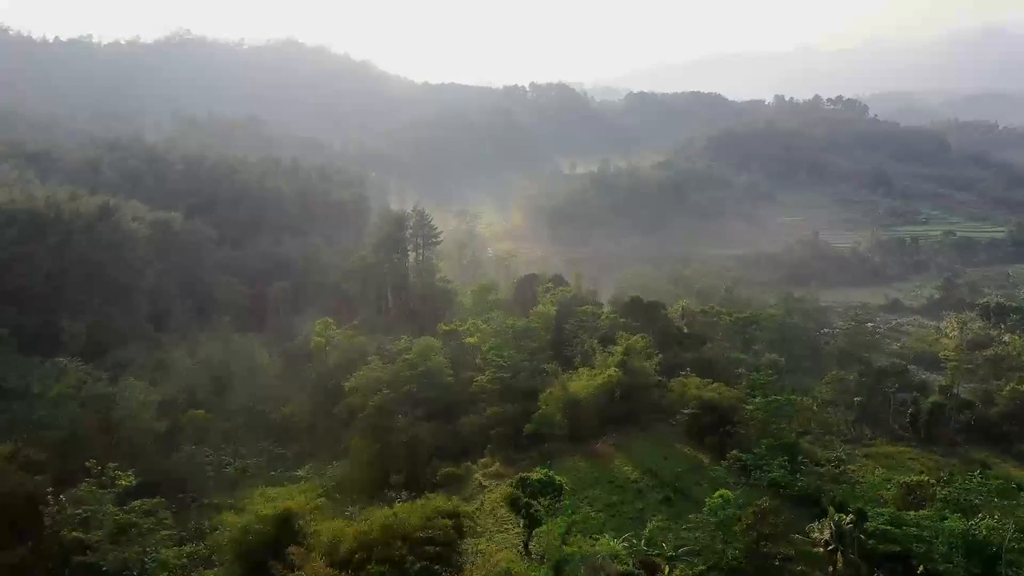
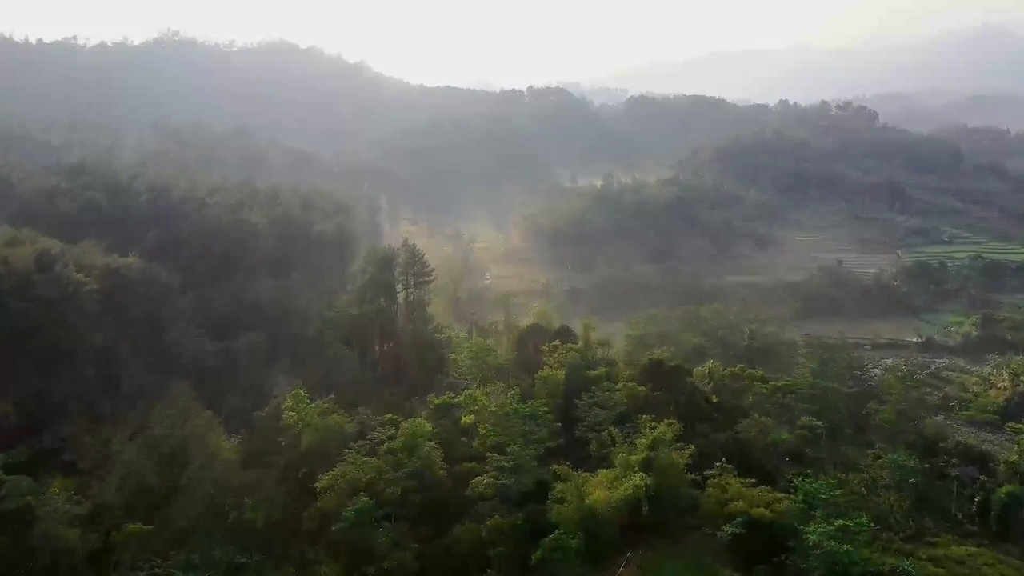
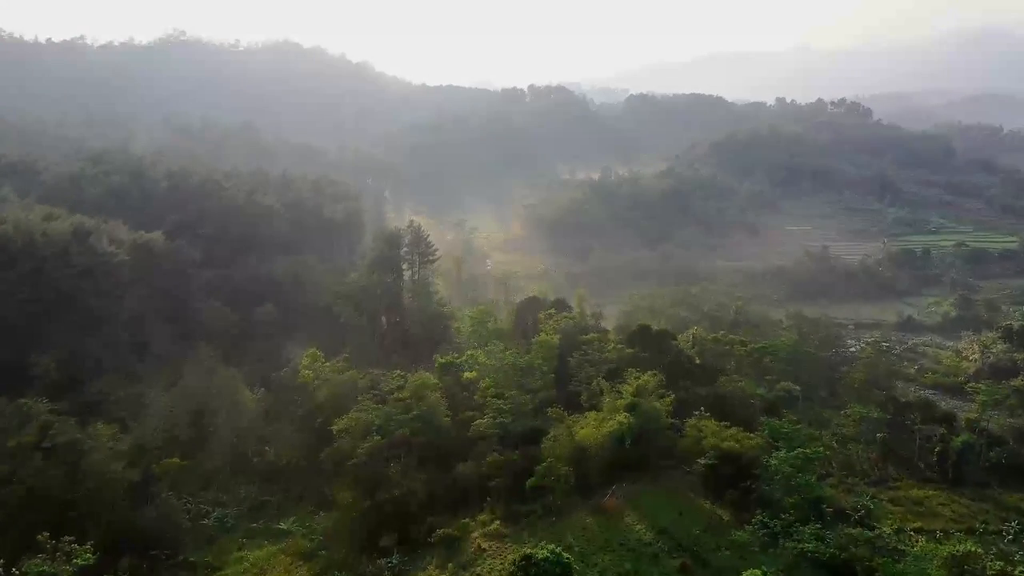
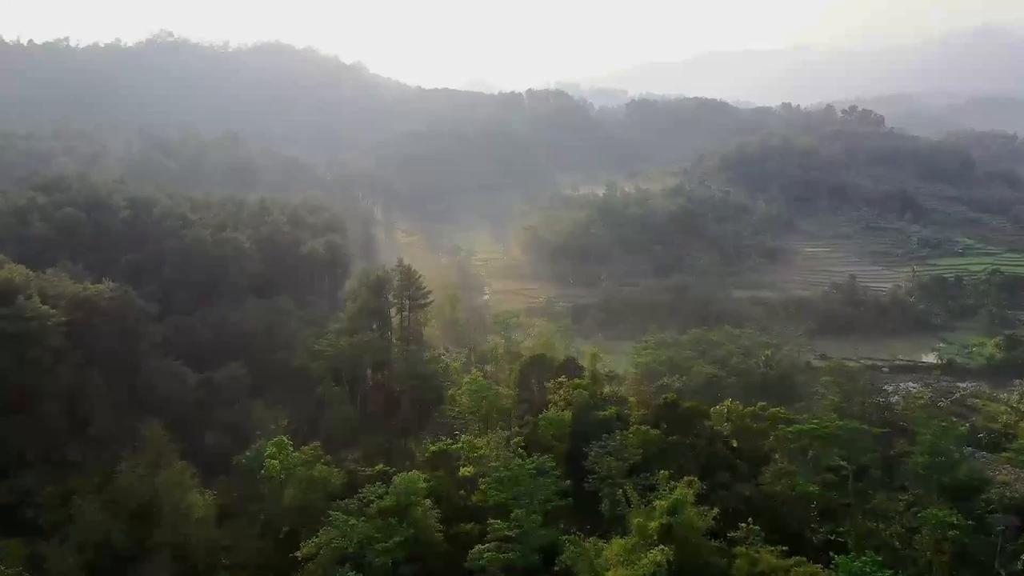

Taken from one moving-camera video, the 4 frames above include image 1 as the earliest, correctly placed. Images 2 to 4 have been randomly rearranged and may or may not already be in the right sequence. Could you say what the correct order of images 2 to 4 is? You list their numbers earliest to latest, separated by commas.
3, 2, 4
